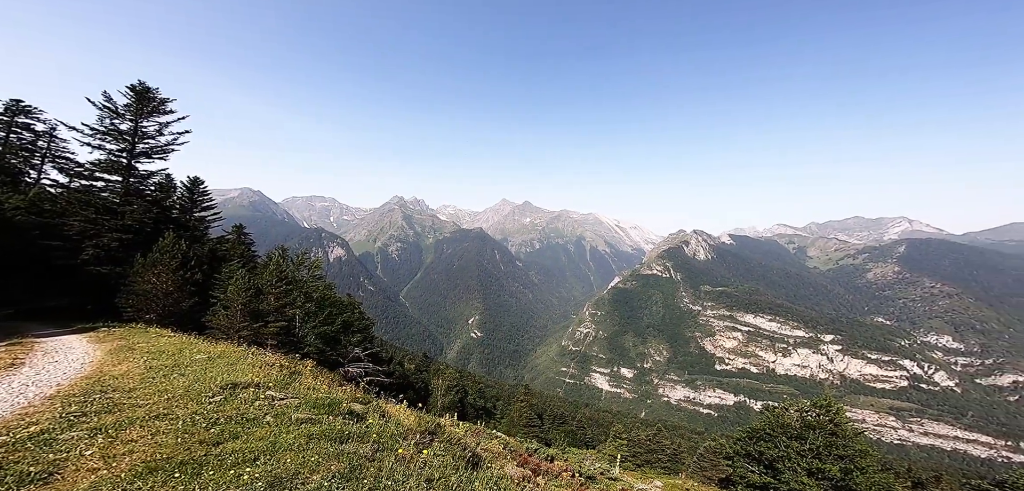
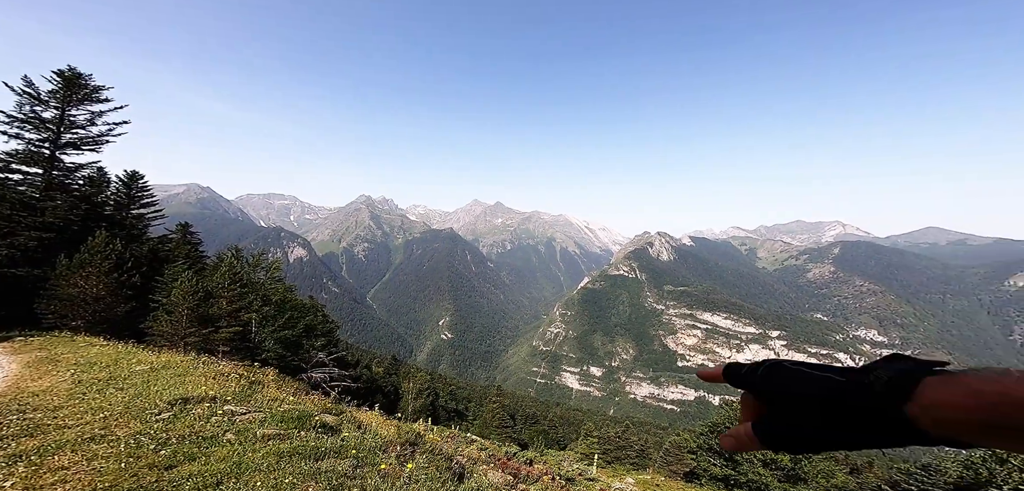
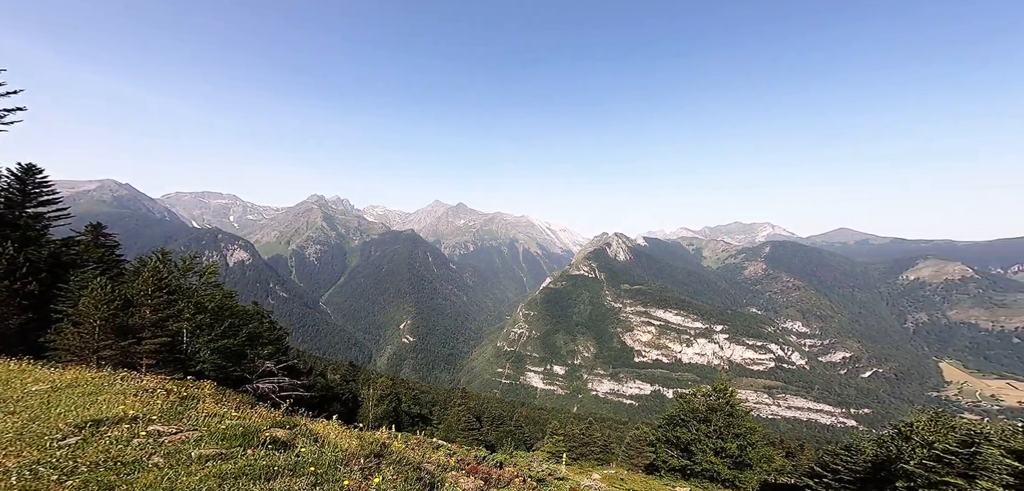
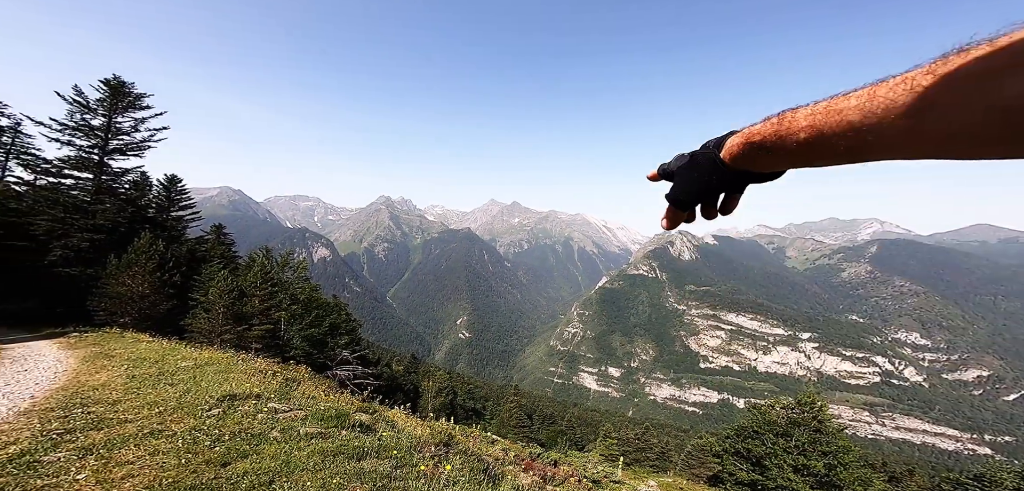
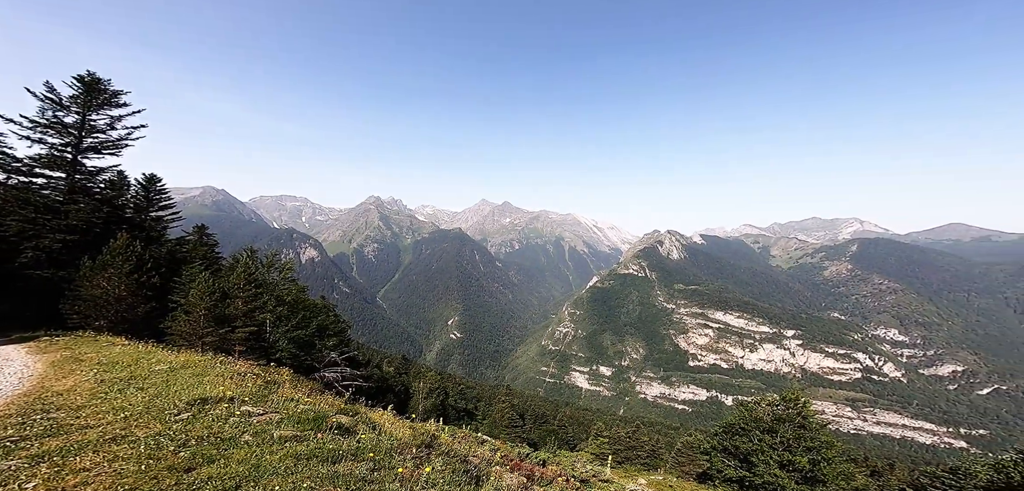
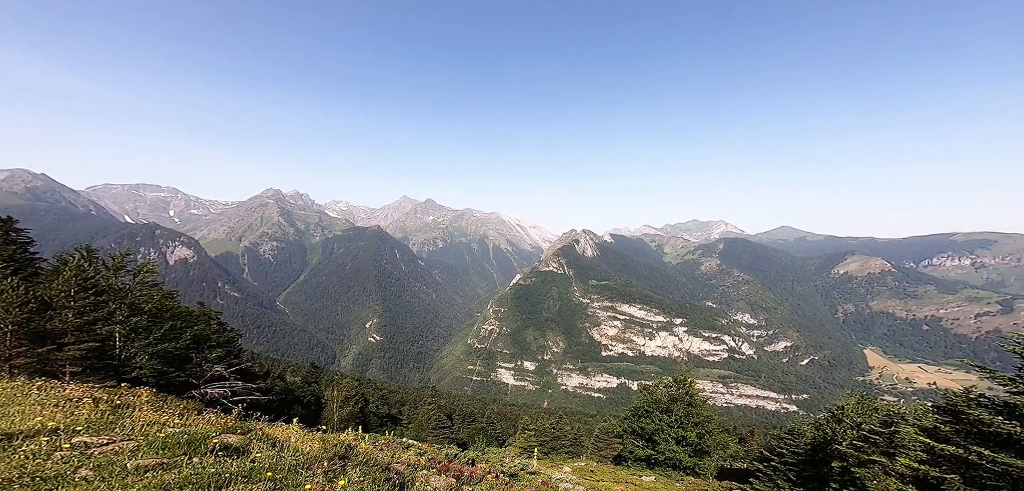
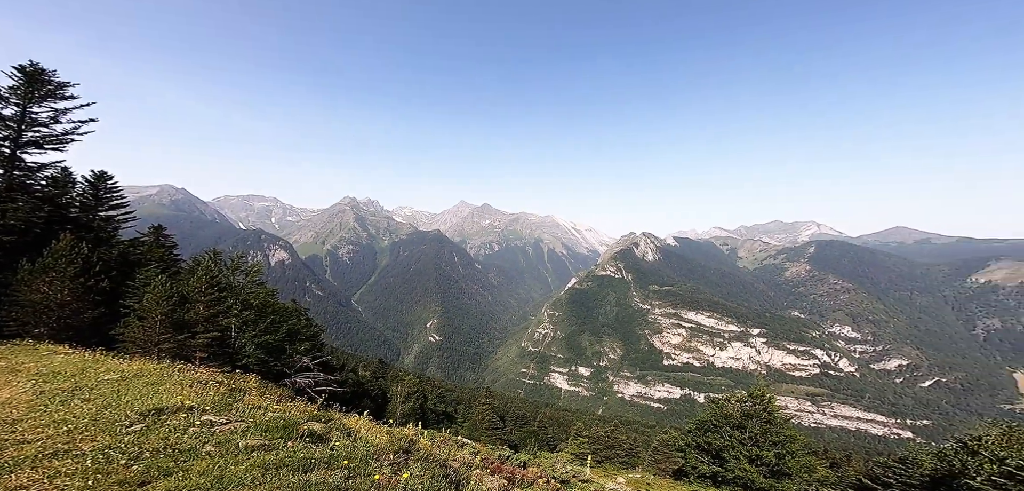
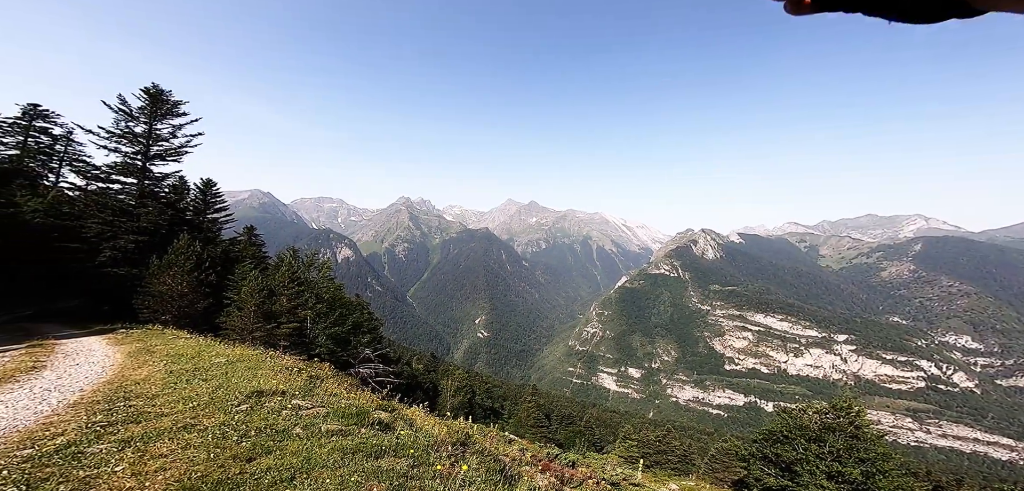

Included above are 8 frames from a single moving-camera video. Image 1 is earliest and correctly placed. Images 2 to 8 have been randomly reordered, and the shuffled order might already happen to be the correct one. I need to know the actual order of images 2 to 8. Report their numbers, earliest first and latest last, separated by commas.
2, 4, 8, 5, 7, 3, 6
